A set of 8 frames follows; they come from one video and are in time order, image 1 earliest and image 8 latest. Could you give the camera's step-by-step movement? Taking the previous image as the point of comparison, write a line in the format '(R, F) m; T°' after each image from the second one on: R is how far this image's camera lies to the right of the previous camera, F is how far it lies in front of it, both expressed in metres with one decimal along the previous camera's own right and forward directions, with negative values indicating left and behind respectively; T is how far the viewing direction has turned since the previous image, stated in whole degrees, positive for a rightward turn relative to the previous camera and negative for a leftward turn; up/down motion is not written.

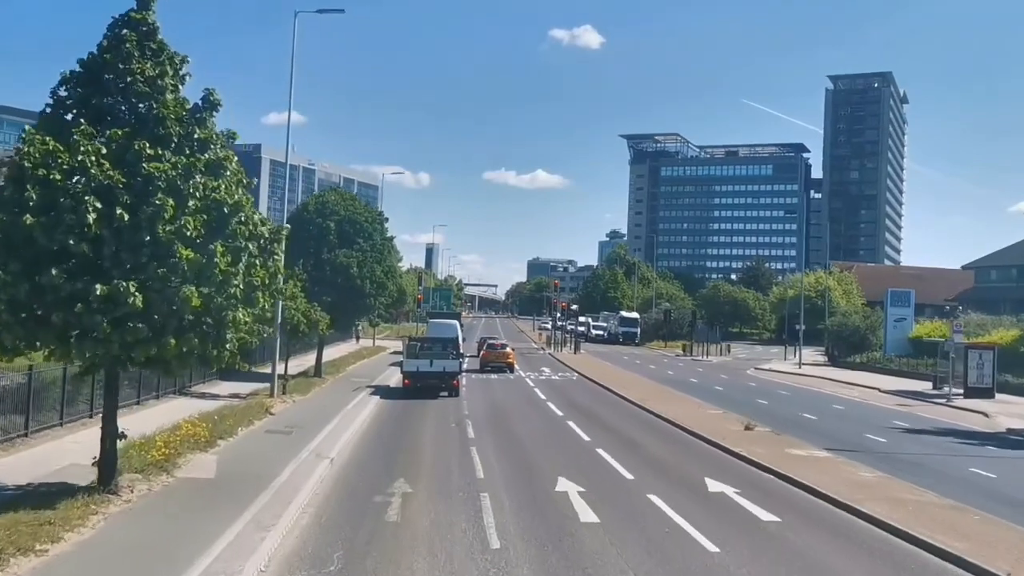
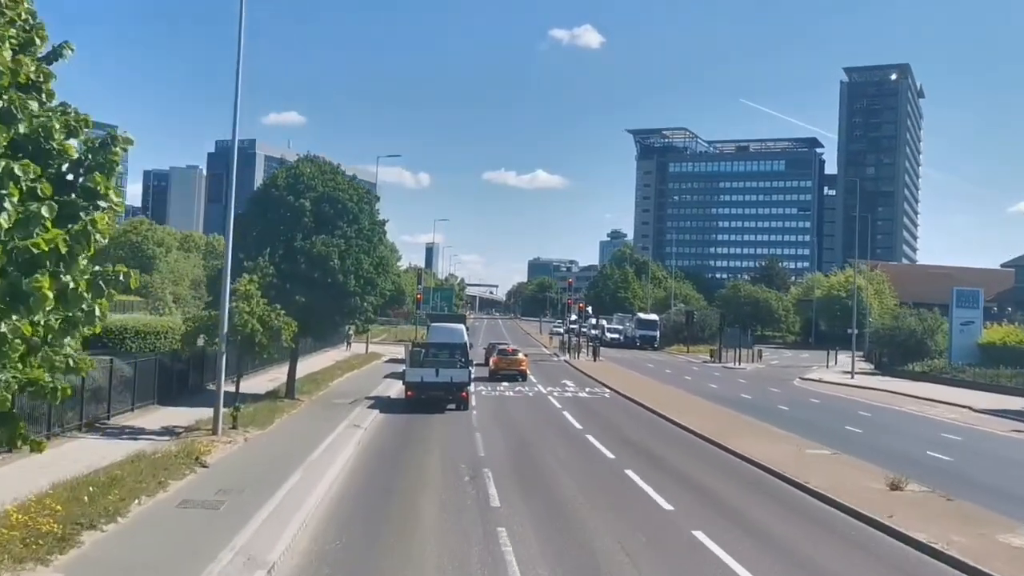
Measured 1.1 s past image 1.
(-0.7, +7.1) m; 0°
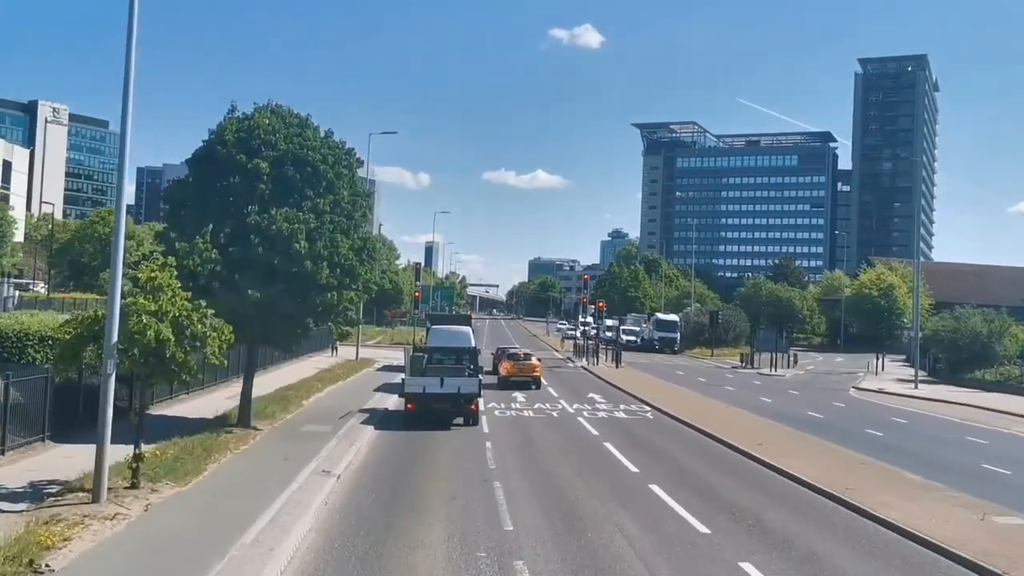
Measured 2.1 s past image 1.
(-0.6, +6.6) m; 0°
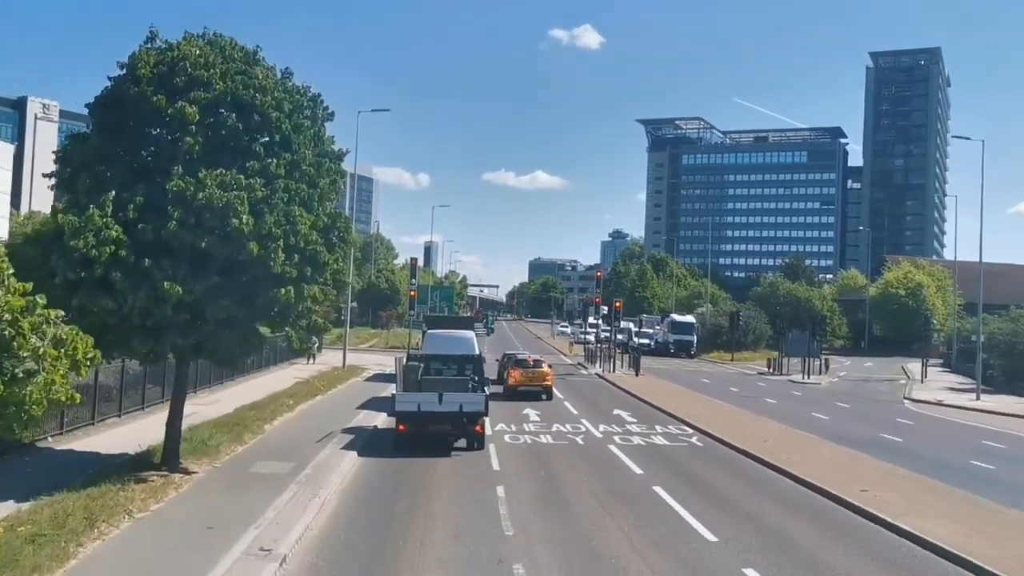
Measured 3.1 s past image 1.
(-0.3, +5.2) m; 0°
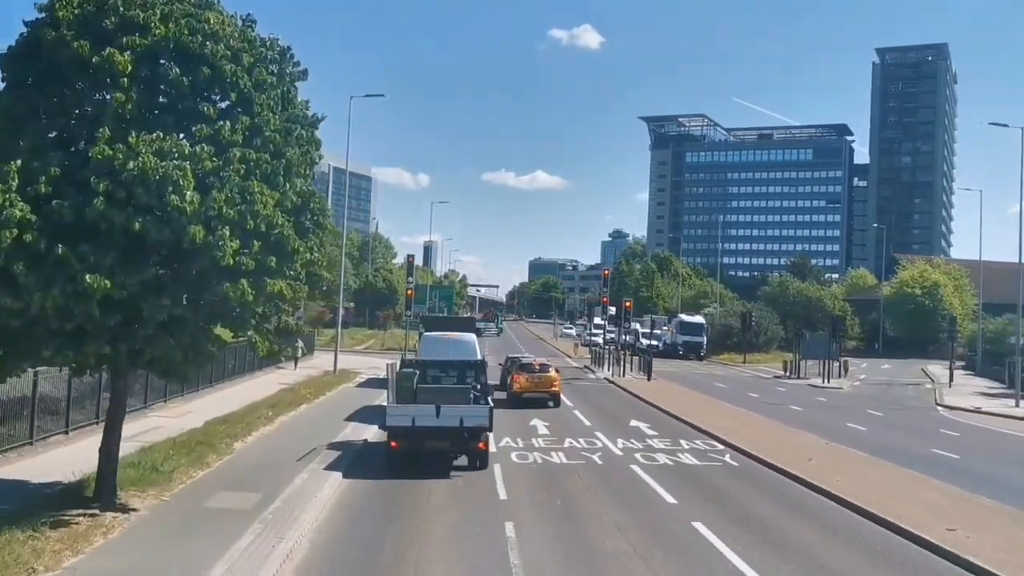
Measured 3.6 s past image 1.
(-0.2, +2.8) m; 0°
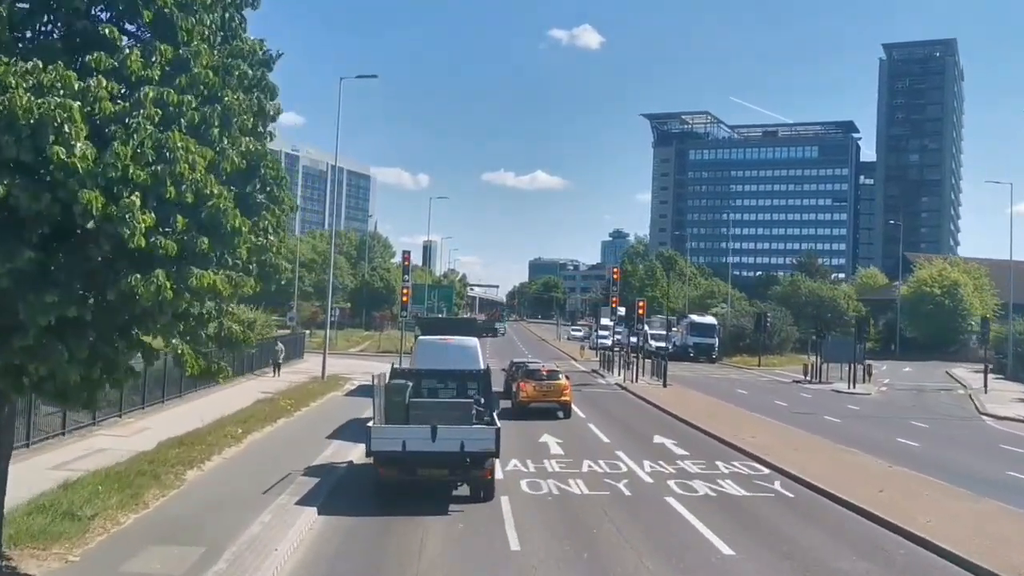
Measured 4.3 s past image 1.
(-0.2, +3.1) m; 0°
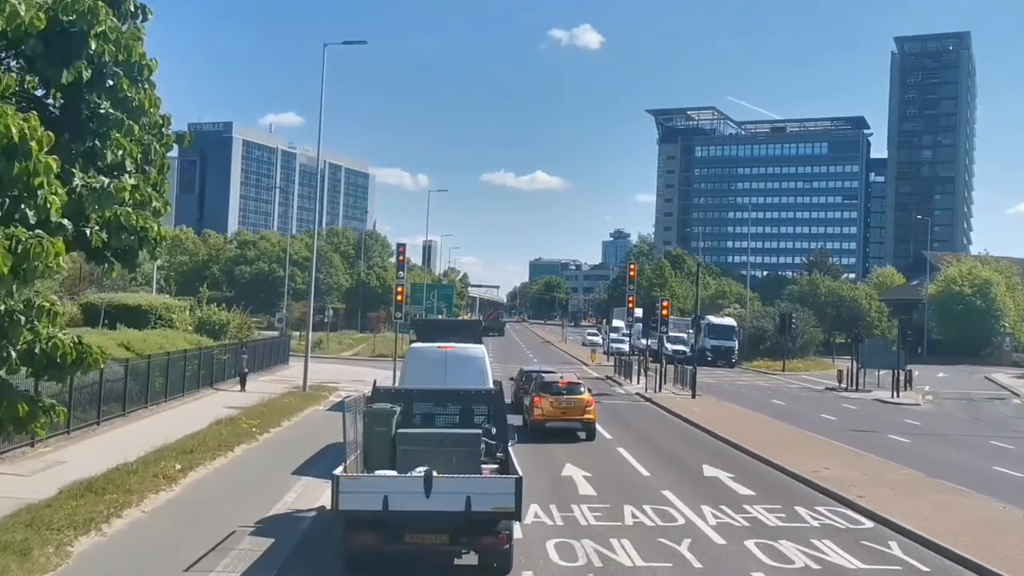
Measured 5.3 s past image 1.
(-0.3, +4.4) m; 0°
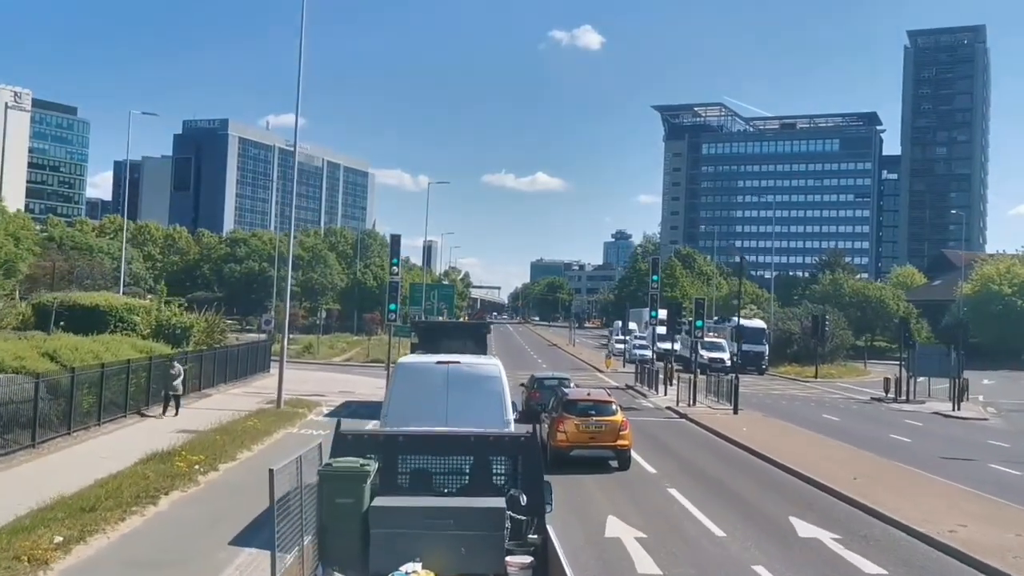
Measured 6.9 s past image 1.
(-0.3, +4.7) m; 0°
